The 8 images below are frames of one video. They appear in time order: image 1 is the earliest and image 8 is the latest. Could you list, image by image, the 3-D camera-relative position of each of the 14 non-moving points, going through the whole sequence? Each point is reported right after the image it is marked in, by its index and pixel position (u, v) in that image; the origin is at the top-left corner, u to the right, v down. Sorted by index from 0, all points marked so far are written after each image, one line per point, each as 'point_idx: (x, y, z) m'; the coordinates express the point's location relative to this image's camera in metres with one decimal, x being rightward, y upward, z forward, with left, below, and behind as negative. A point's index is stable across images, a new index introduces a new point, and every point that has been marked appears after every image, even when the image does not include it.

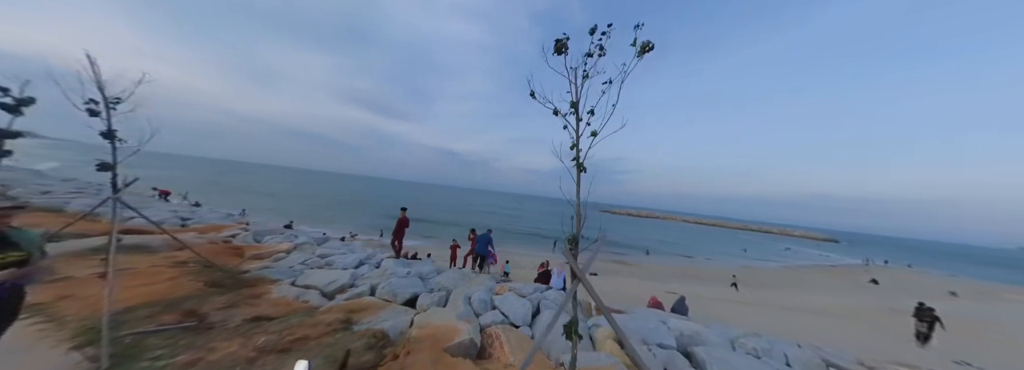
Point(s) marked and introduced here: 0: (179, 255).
0: (-5.2, -1.1, +4.1) m
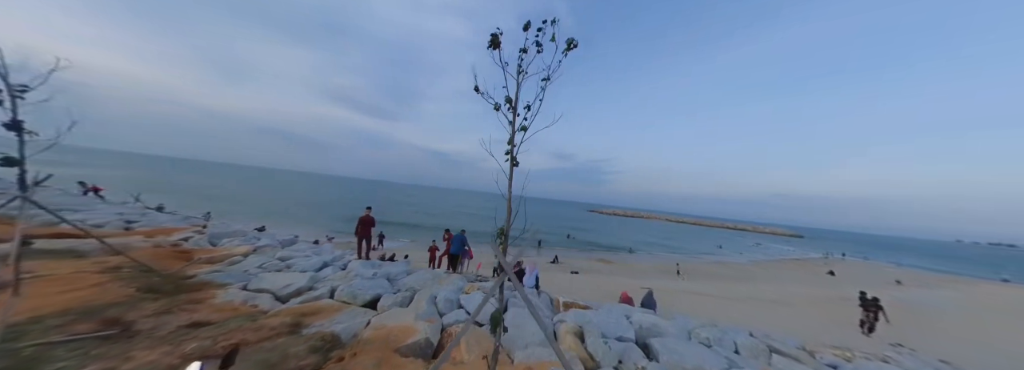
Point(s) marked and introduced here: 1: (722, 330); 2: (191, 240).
0: (-5.8, -1.1, +3.8) m
1: (+4.6, -3.2, +5.7) m
2: (-7.1, -1.2, +5.7) m
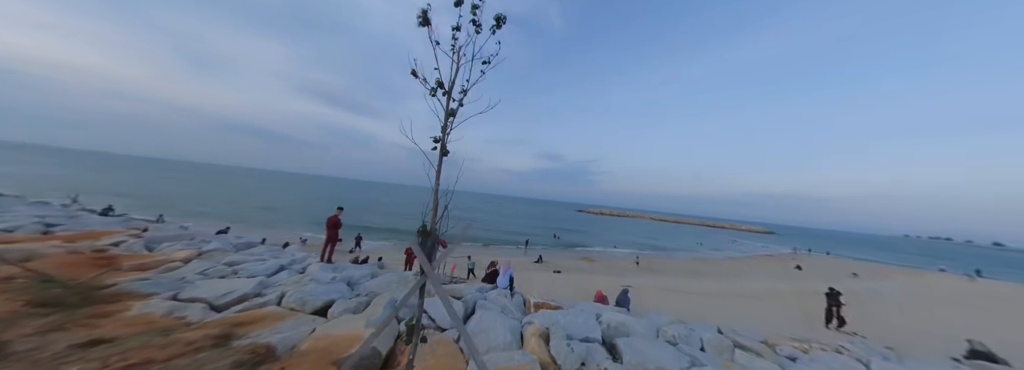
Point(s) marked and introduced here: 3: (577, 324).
0: (-6.4, -1.1, +3.3) m
1: (+3.9, -3.1, +5.7) m
2: (-7.7, -1.2, +5.2) m
3: (+1.2, -2.6, +5.0) m
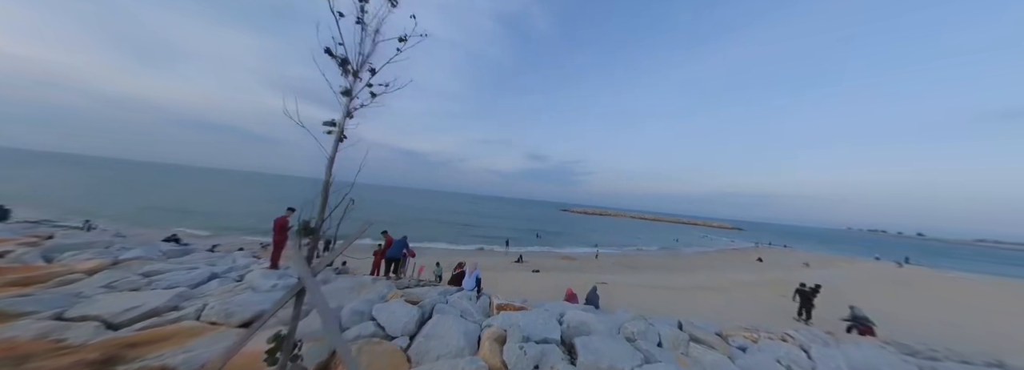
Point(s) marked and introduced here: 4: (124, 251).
0: (-7.0, -1.1, +2.7) m
1: (+3.1, -3.1, +5.8) m
2: (-8.5, -1.2, +4.4) m
3: (+0.5, -2.6, +4.9) m
4: (-8.4, -1.4, +5.7) m
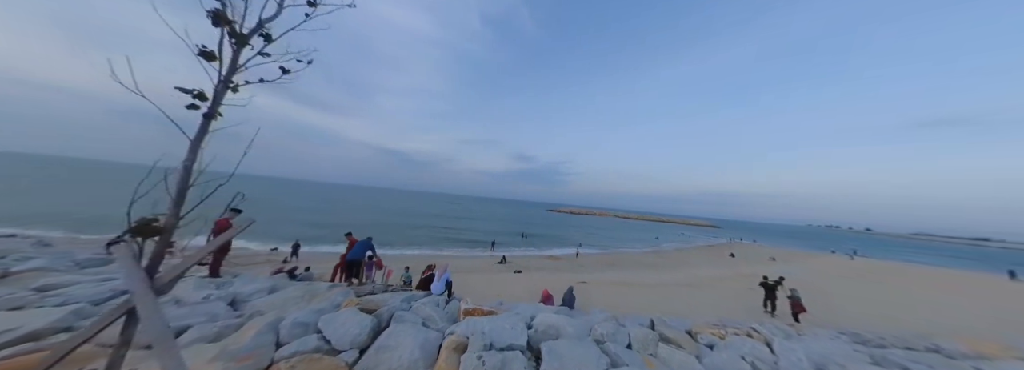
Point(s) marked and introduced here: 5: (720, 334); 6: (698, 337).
0: (-7.5, -1.1, +1.9) m
1: (+2.4, -3.0, +5.7) m
2: (-9.1, -1.2, +3.6) m
3: (-0.2, -2.6, +4.7) m
4: (-9.1, -1.4, +4.9) m
5: (+5.0, -3.5, +6.2) m
6: (+4.4, -3.6, +6.1) m
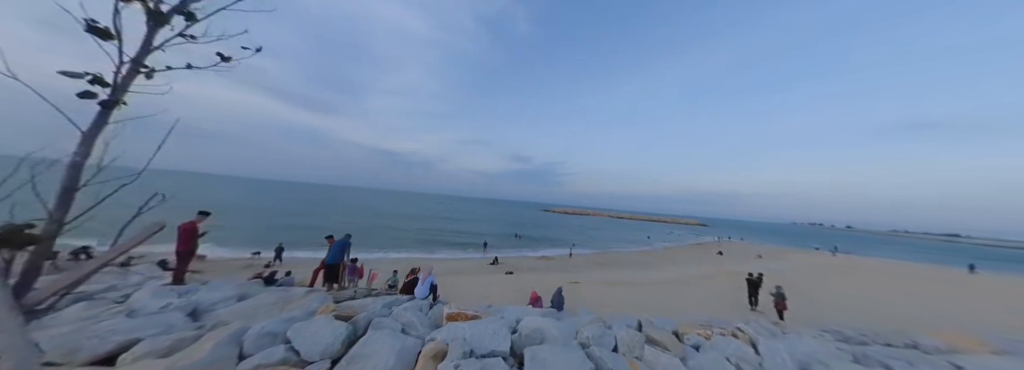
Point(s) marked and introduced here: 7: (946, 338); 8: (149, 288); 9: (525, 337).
0: (-7.7, -1.1, +1.6) m
1: (+2.0, -3.1, +5.6) m
2: (-9.4, -1.2, +3.2) m
3: (-0.5, -2.6, +4.5) m
4: (-9.4, -1.4, +4.5) m
5: (+4.6, -3.5, +6.2) m
6: (+4.0, -3.6, +6.1) m
7: (+16.2, -5.7, +9.8) m
8: (-6.4, -1.8, +4.6) m
9: (+0.2, -2.8, +4.8) m
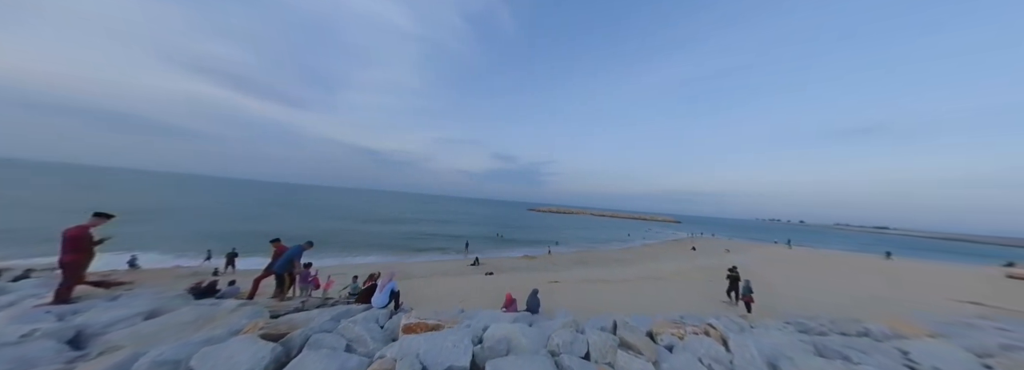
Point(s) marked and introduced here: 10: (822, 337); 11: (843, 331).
0: (-8.1, -1.0, +0.6) m
1: (+1.3, -3.0, +5.3) m
2: (-9.9, -1.2, +2.1) m
3: (-1.1, -2.5, +4.0) m
4: (-10.0, -1.4, +3.3) m
5: (+3.9, -3.4, +6.0) m
6: (+3.3, -3.5, +5.9) m
7: (+15.2, -5.5, +10.5) m
8: (-7.0, -1.8, +3.7) m
9: (-0.4, -2.7, +4.4) m
10: (+9.5, -4.7, +8.0) m
11: (+11.5, -5.1, +9.0) m
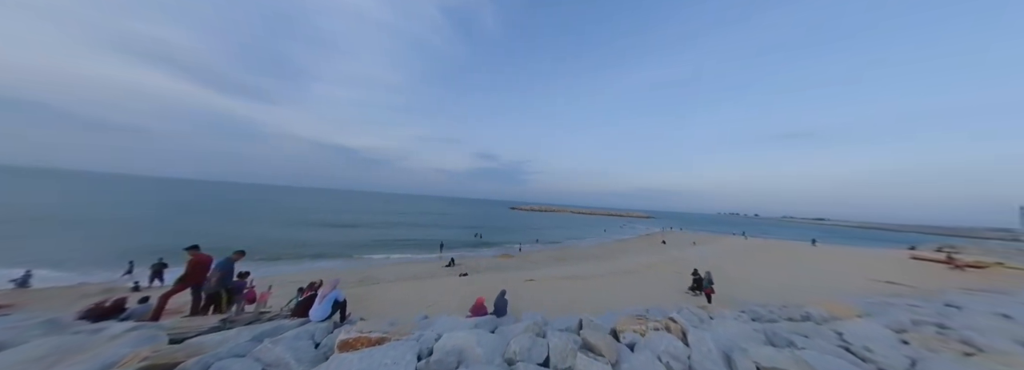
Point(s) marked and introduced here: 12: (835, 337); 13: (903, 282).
0: (-8.5, -1.1, -0.6) m
1: (+0.5, -2.9, +5.0) m
2: (-10.4, -1.2, +0.8) m
3: (-1.8, -2.4, +3.5) m
4: (-10.6, -1.4, +2.0) m
5: (+3.0, -3.3, +6.0) m
6: (+2.4, -3.4, +5.8) m
7: (+13.9, -5.3, +11.4) m
8: (-7.6, -1.8, +2.6) m
9: (-1.1, -2.7, +3.9) m
10: (+8.4, -4.5, +8.5) m
11: (+10.3, -4.9, +9.7) m
12: (+9.9, -4.6, +8.0) m
13: (+24.6, -6.1, +16.4) m
